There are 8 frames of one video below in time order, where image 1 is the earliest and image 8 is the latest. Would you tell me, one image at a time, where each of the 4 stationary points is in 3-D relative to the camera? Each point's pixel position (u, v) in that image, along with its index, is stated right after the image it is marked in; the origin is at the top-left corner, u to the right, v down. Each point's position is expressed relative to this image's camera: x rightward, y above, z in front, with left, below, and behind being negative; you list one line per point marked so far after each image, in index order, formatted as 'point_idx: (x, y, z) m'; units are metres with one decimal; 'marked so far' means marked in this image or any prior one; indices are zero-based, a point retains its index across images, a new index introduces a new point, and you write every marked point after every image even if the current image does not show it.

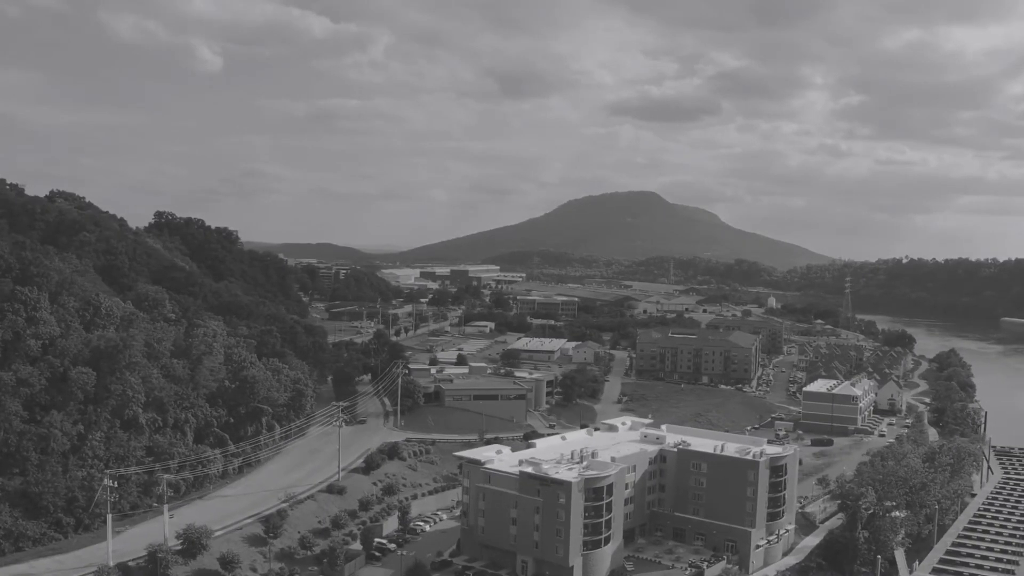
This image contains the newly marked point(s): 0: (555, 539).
0: (+1.0, -6.0, +19.9) m
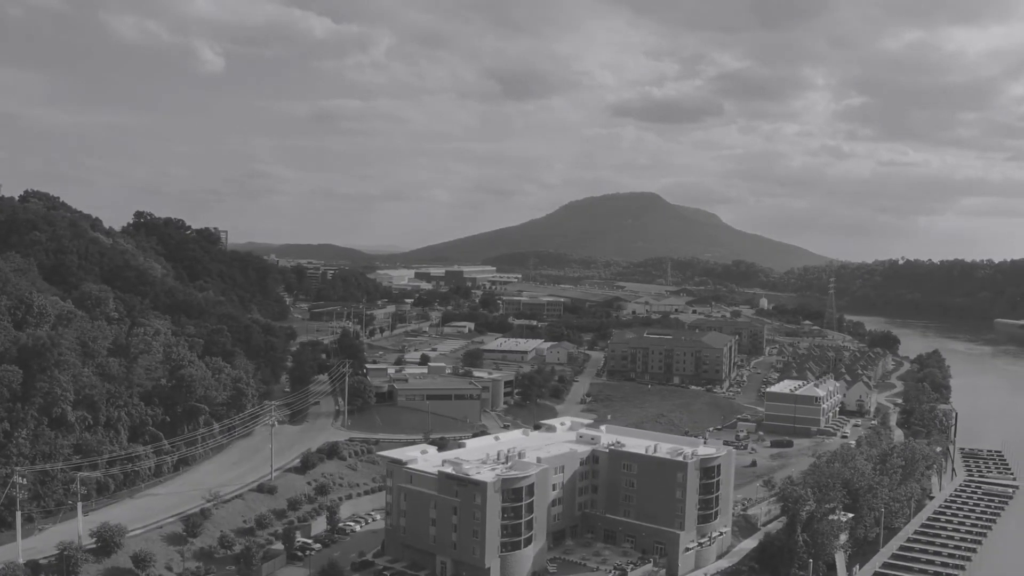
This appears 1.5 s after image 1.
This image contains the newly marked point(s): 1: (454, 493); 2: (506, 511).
0: (-1.0, -5.9, +19.6) m
1: (-1.4, -4.9, +19.9) m
2: (-0.2, -5.3, +19.8) m
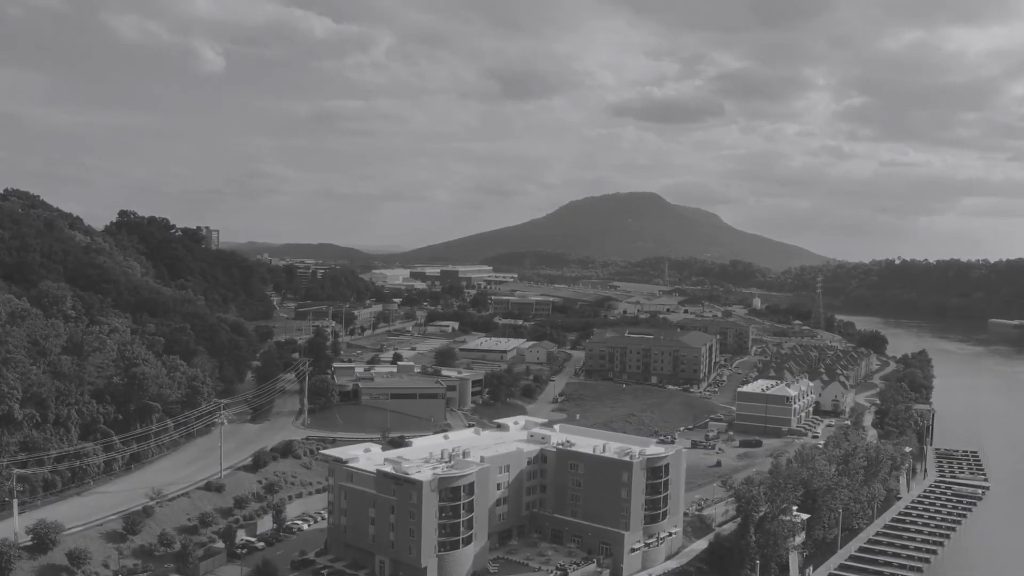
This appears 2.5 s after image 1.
0: (-2.4, -5.9, +19.5) m
1: (-2.9, -4.8, +19.8) m
2: (-1.6, -5.3, +19.7) m
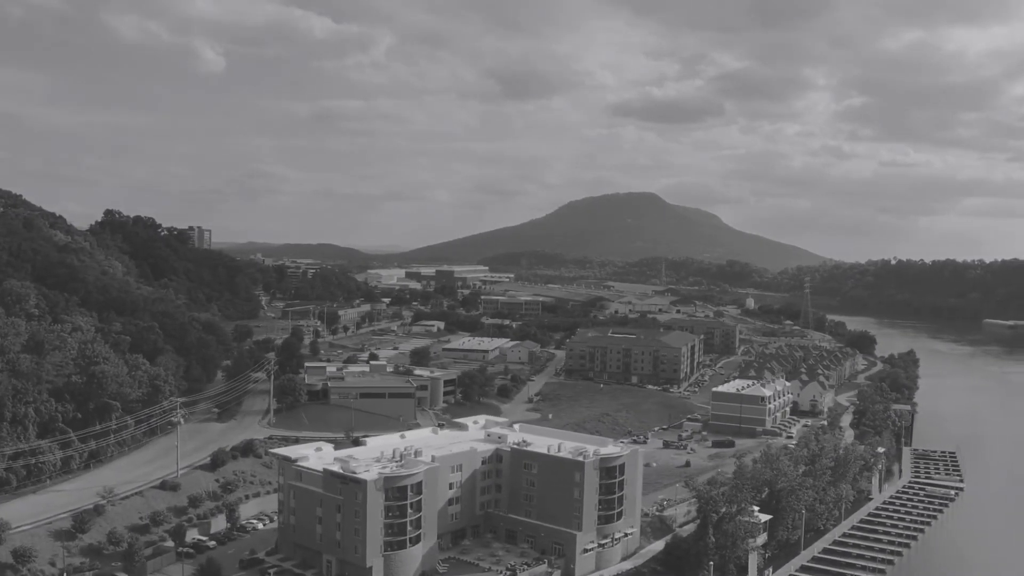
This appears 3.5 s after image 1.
0: (-3.7, -5.8, +19.4) m
1: (-4.1, -4.8, +19.7) m
2: (-2.9, -5.2, +19.6) m
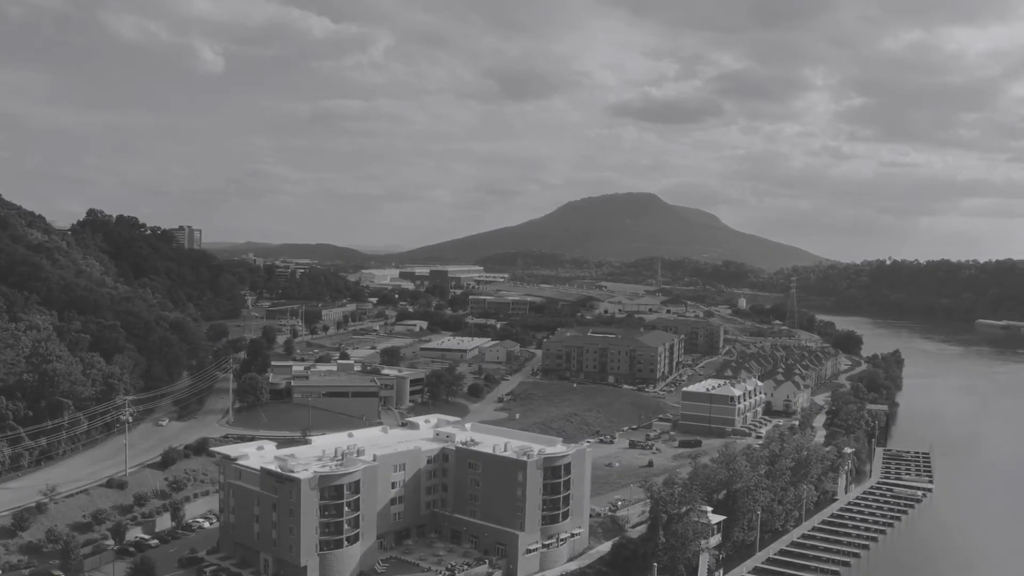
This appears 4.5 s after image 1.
0: (-5.2, -5.8, +19.3) m
1: (-5.6, -4.7, +19.6) m
2: (-4.4, -5.2, +19.5) m
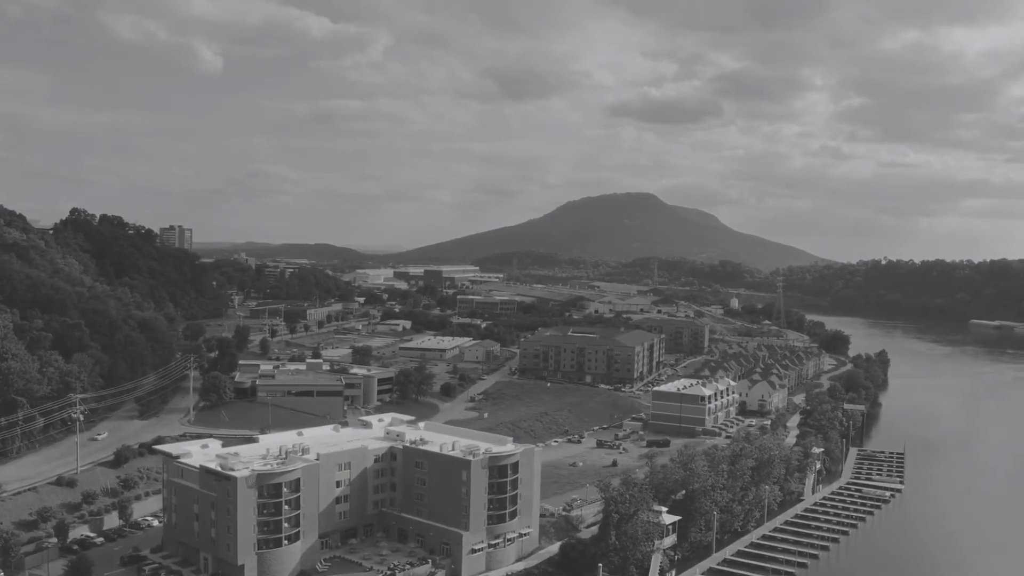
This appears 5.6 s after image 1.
0: (-6.6, -5.7, +19.2) m
1: (-7.0, -4.7, +19.5) m
2: (-5.8, -5.1, +19.4) m
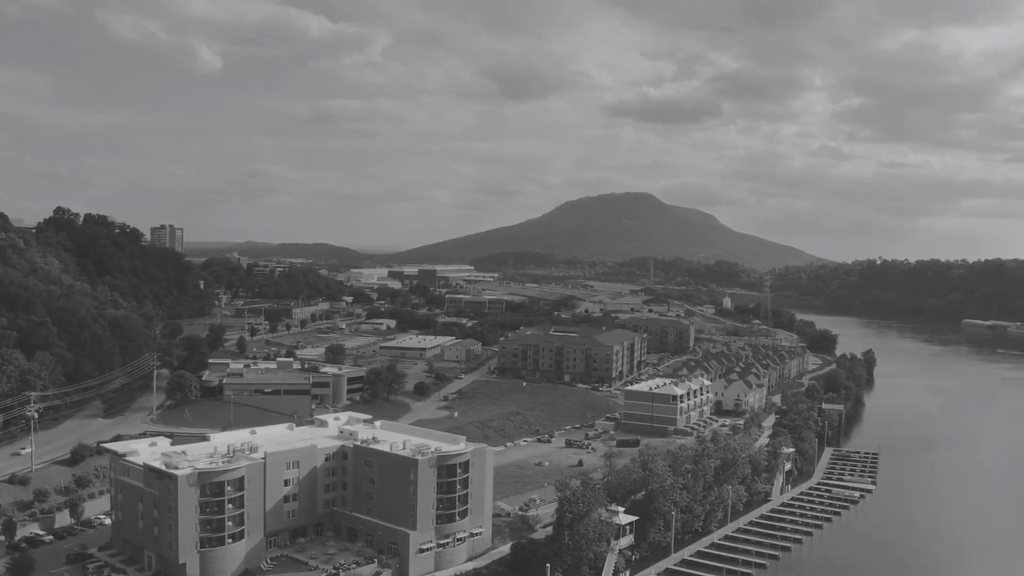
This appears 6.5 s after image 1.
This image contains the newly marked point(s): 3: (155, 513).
0: (-7.9, -5.7, +19.1) m
1: (-8.3, -4.6, +19.4) m
2: (-7.1, -5.1, +19.3) m
3: (-8.3, -5.3, +19.5) m
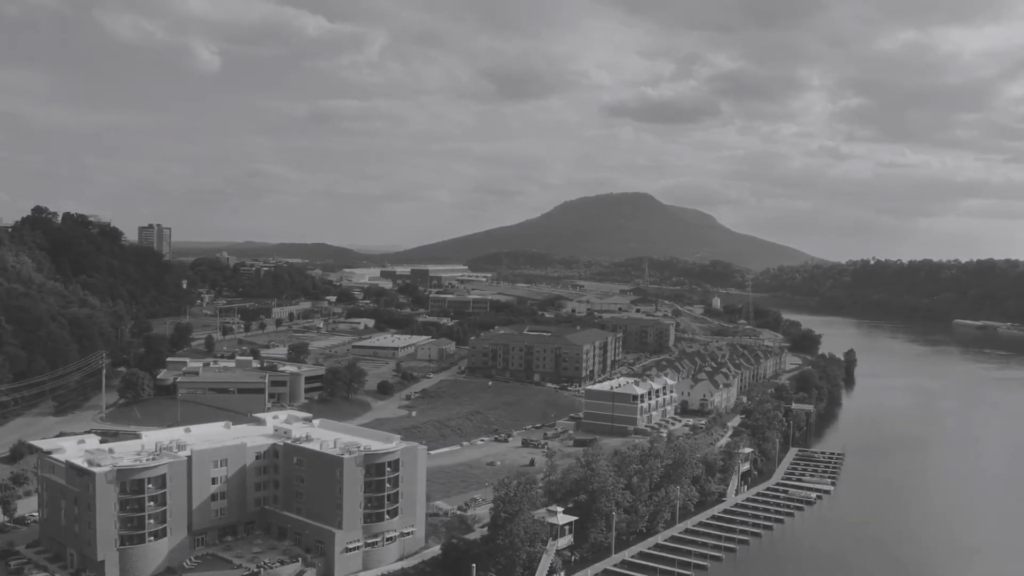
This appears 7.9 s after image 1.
0: (-9.7, -5.6, +19.1) m
1: (-10.2, -4.6, +19.4) m
2: (-8.9, -5.0, +19.3) m
3: (-10.2, -5.2, +19.5) m
